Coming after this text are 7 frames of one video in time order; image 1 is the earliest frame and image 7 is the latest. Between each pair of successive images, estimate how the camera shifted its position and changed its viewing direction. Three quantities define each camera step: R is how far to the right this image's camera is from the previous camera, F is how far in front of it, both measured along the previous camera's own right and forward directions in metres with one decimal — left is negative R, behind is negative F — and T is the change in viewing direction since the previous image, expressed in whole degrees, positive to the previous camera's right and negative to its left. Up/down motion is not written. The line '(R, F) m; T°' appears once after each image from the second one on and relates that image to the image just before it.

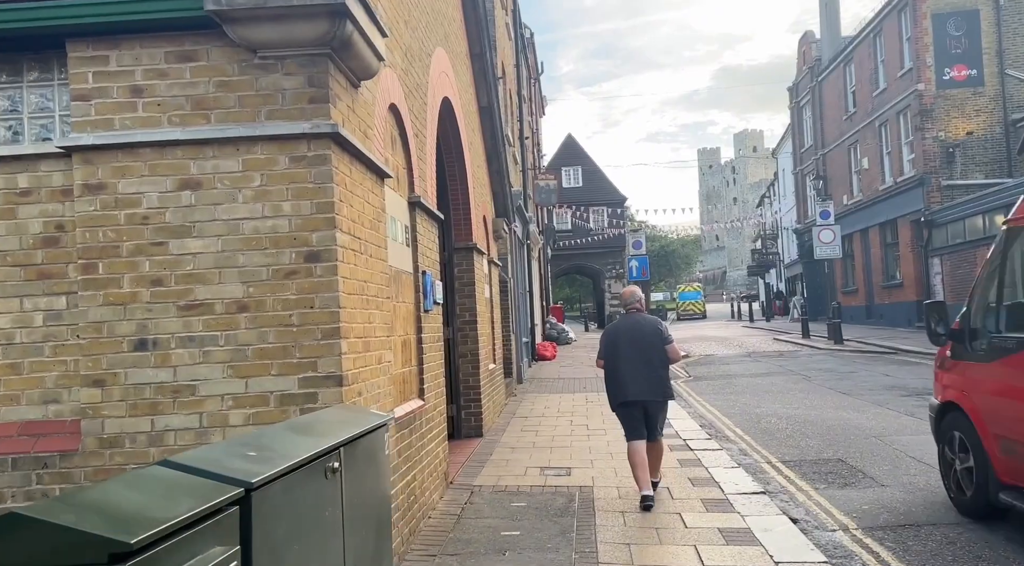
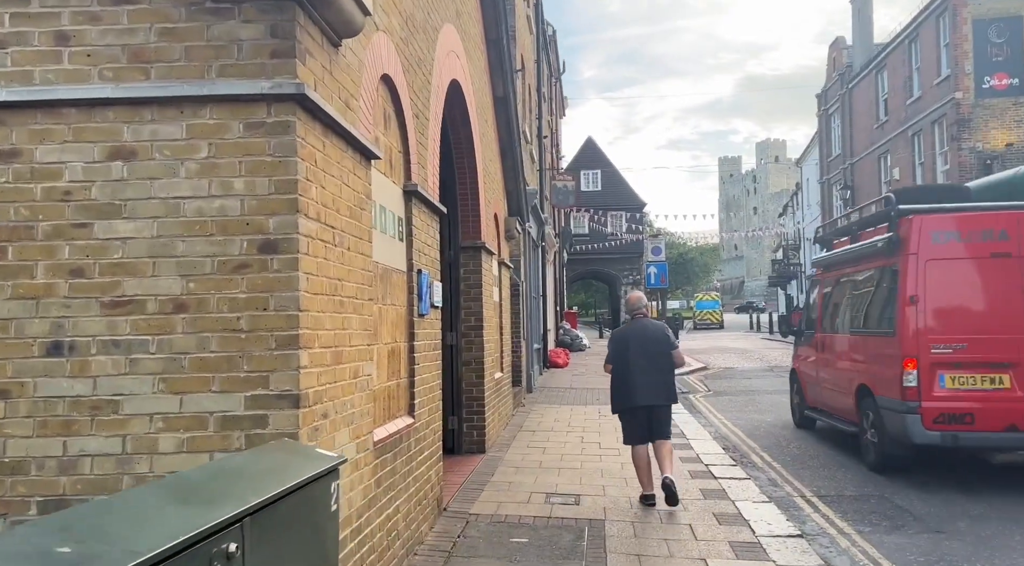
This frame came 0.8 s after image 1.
(+0.1, +0.7) m; -1°
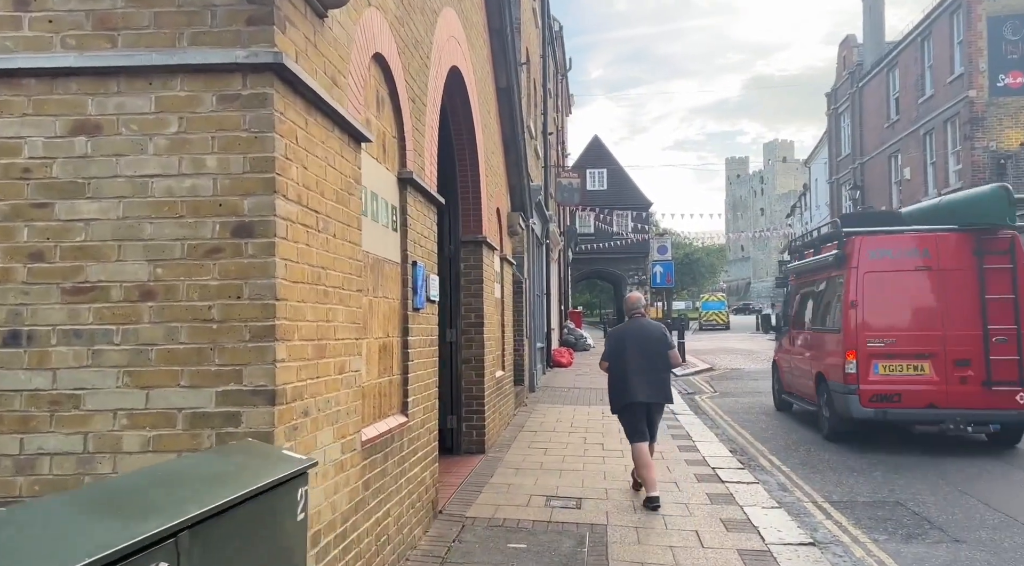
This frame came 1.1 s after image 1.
(0.0, +0.2) m; 0°
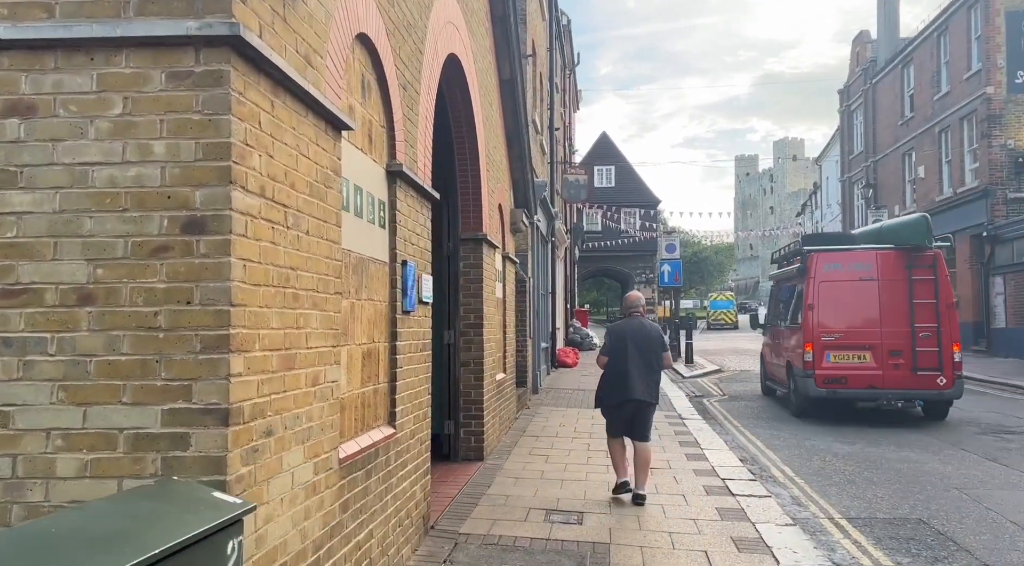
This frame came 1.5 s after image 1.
(+0.1, +0.4) m; -1°
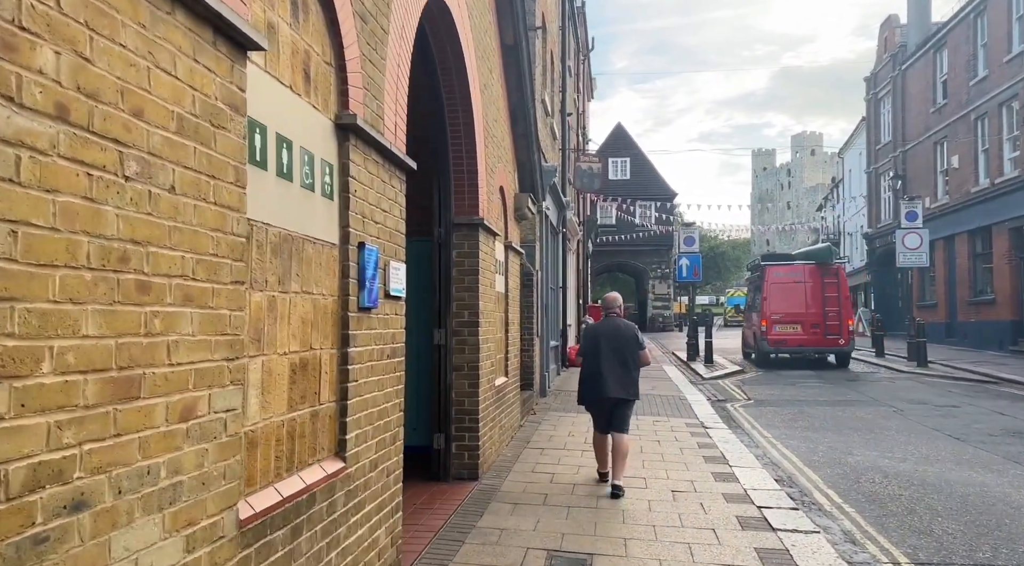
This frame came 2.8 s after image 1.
(+0.1, +1.1) m; -1°
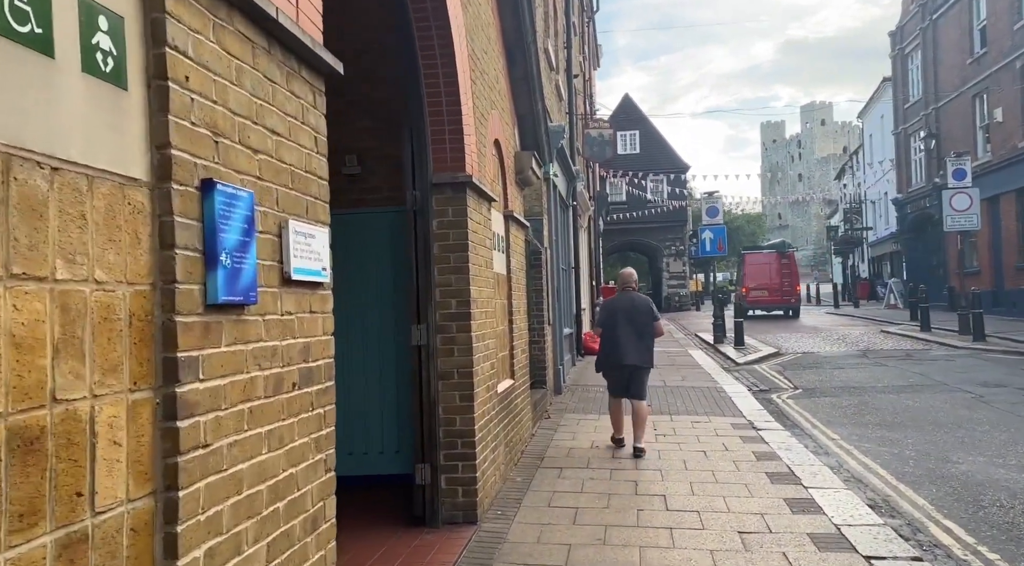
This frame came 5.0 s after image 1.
(+0.1, +1.7) m; -1°
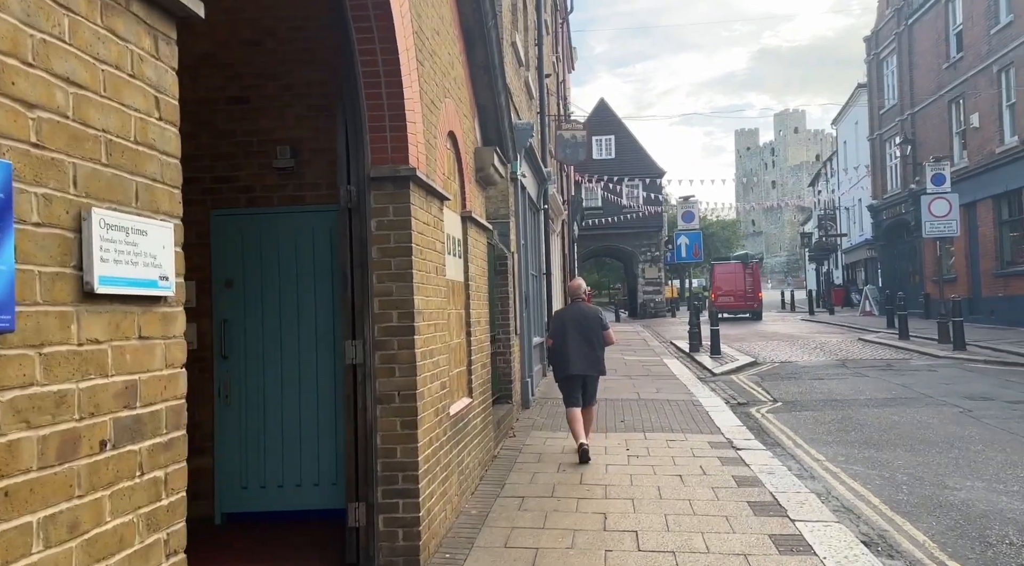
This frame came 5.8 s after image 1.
(+0.2, +0.6) m; +2°
